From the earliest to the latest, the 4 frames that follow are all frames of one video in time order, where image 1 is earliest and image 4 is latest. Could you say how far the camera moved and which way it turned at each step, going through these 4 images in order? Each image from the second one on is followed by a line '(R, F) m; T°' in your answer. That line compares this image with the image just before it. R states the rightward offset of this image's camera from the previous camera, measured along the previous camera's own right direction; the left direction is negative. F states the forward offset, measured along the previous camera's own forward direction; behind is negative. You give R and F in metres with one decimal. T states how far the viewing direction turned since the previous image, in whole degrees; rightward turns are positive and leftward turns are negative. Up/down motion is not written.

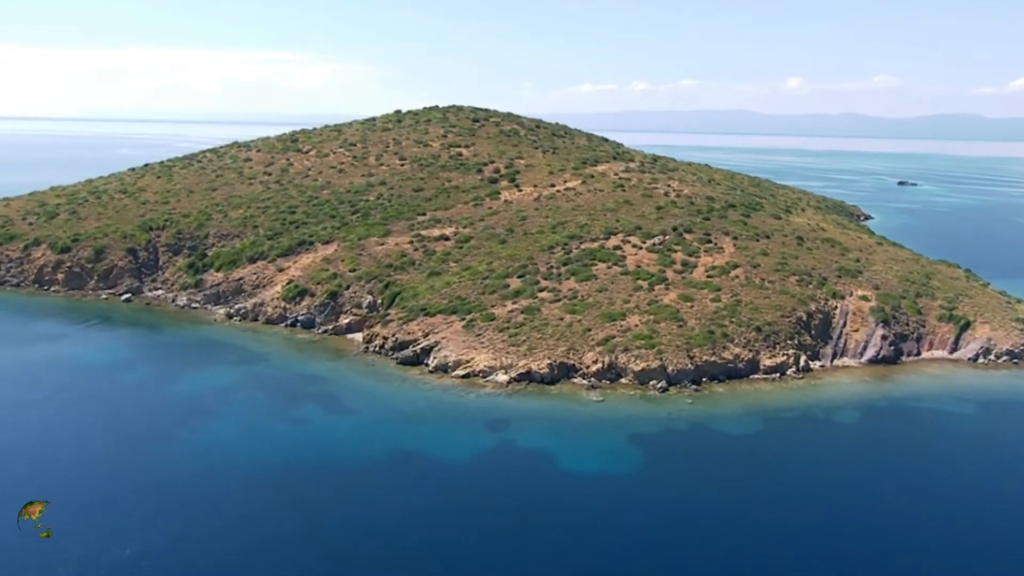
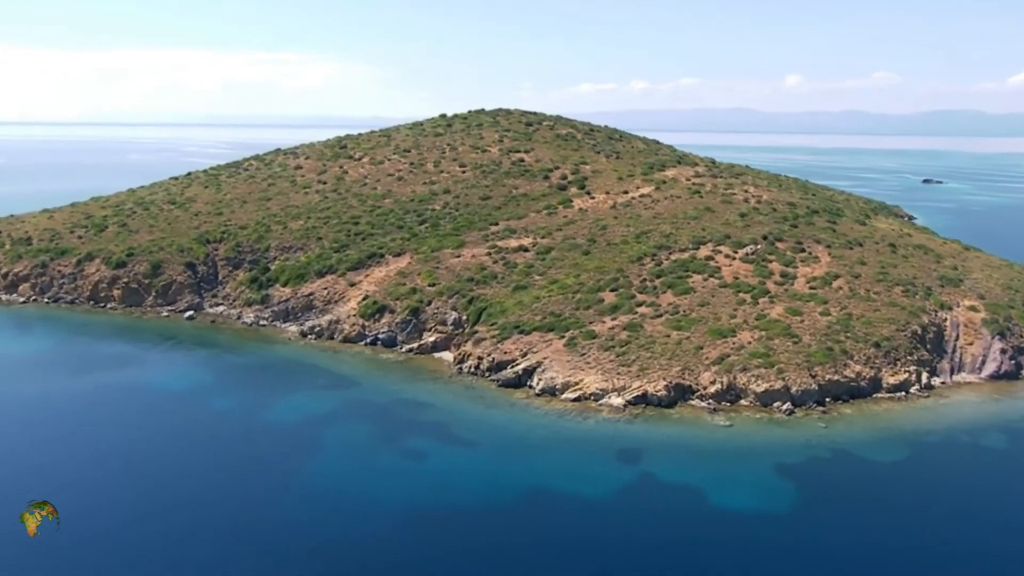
(-5.0, +2.4) m; 0°
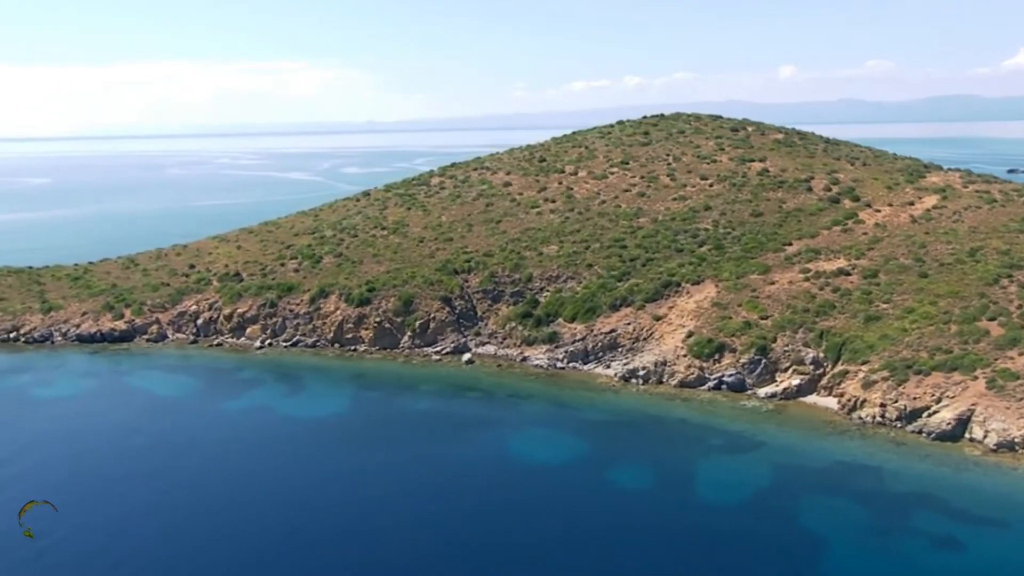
(-17.3, +5.6) m; +1°
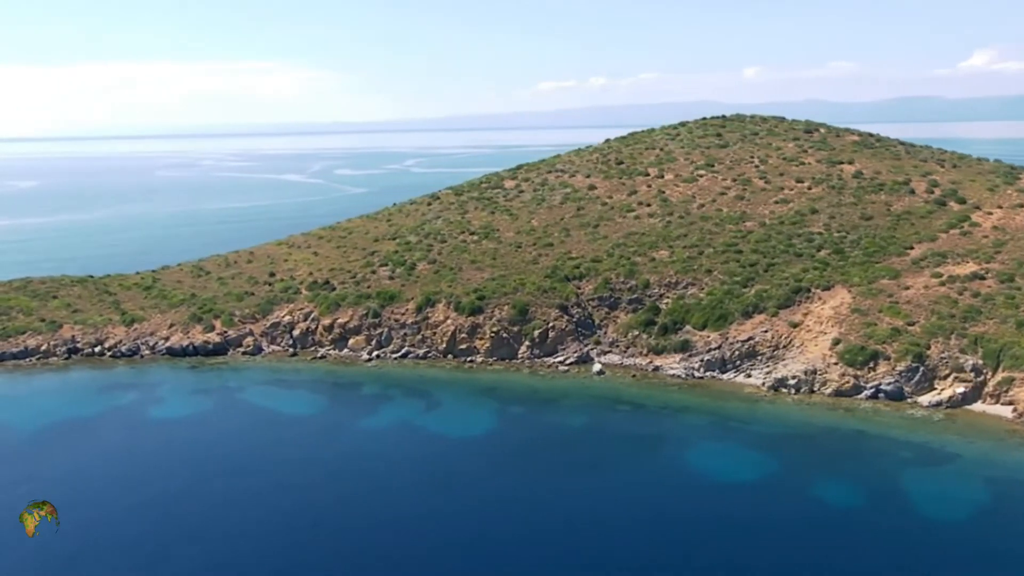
(-8.6, +1.8) m; +2°
